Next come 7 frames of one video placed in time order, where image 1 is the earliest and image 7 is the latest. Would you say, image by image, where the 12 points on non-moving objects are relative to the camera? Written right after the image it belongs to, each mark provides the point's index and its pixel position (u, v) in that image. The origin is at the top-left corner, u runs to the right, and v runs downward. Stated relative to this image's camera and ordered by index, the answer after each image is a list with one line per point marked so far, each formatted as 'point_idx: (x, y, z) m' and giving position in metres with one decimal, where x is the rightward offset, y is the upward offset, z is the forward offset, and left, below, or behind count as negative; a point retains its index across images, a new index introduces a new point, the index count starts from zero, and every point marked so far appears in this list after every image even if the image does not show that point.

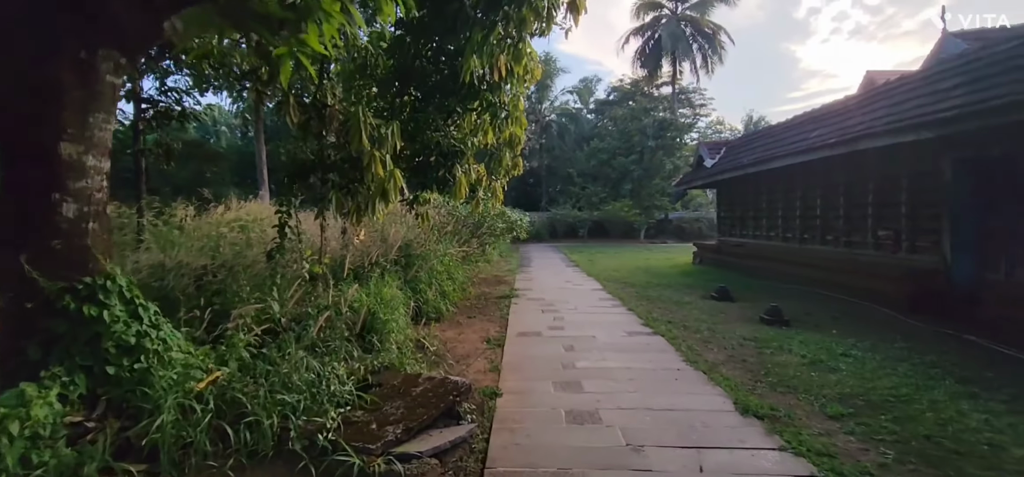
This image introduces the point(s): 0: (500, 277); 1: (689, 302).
0: (-0.3, -0.8, +10.4) m
1: (+2.5, -0.9, +7.5) m
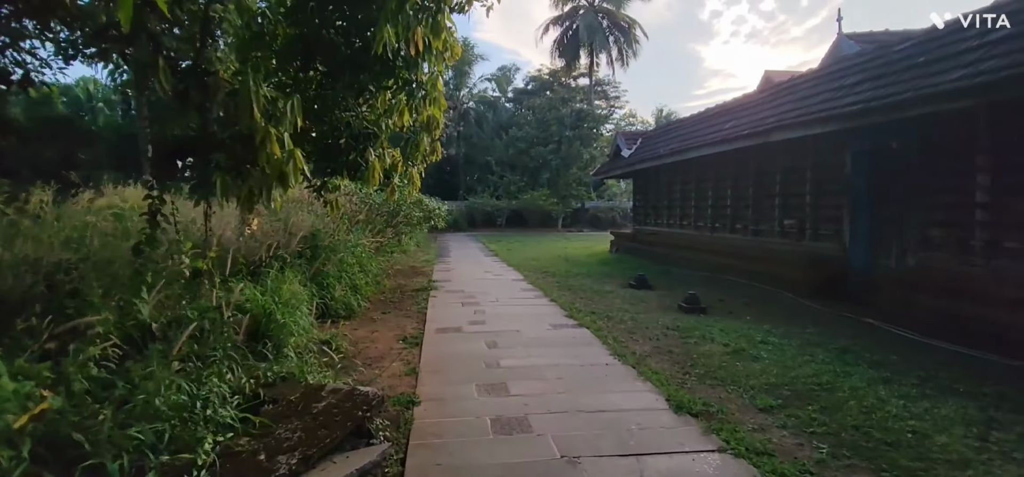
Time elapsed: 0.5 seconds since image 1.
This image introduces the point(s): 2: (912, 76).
0: (-1.8, -0.6, +9.9) m
1: (+1.4, -0.7, +7.5) m
2: (+4.0, +1.6, +5.2) m
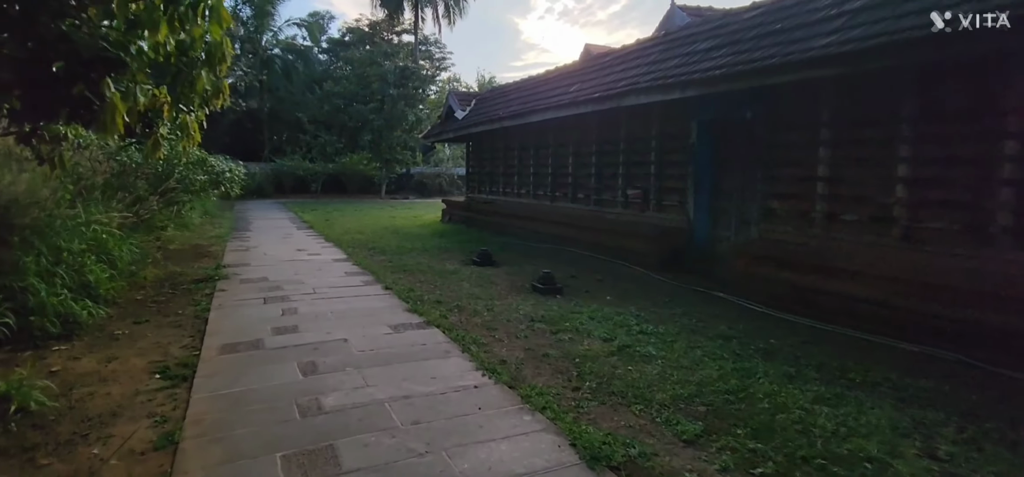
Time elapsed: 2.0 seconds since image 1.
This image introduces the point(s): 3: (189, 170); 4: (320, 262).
0: (-4.5, -0.1, +7.7) m
1: (-0.7, -0.4, +6.4) m
2: (+2.5, +1.9, +5.0) m
3: (-4.5, +1.0, +7.3) m
4: (-2.5, -0.3, +6.8) m
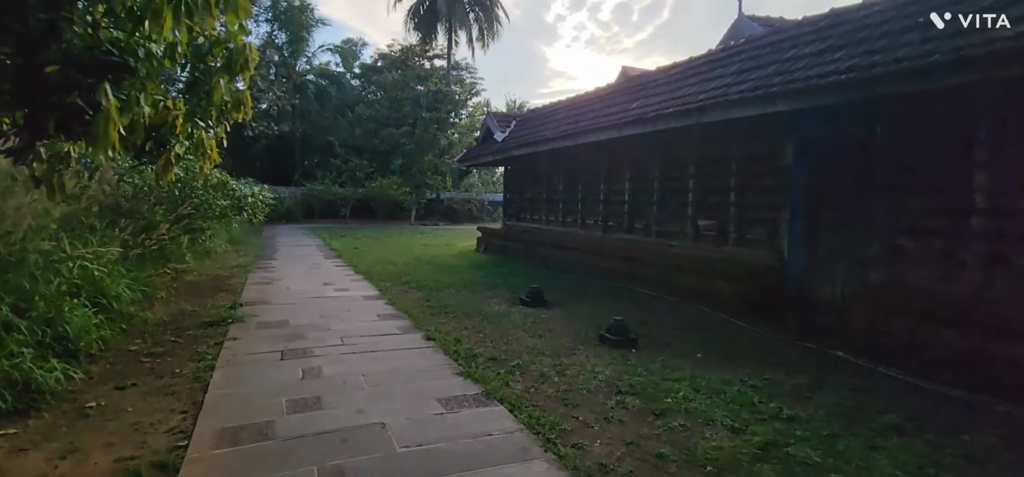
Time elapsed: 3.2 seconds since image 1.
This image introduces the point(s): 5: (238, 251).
0: (-3.9, -0.5, +6.9) m
1: (-0.1, -0.8, +5.5) m
2: (+3.0, +1.5, +4.0) m
3: (-3.8, +0.6, +6.6) m
4: (-1.8, -0.7, +5.9) m
5: (-5.0, -0.2, +9.6) m
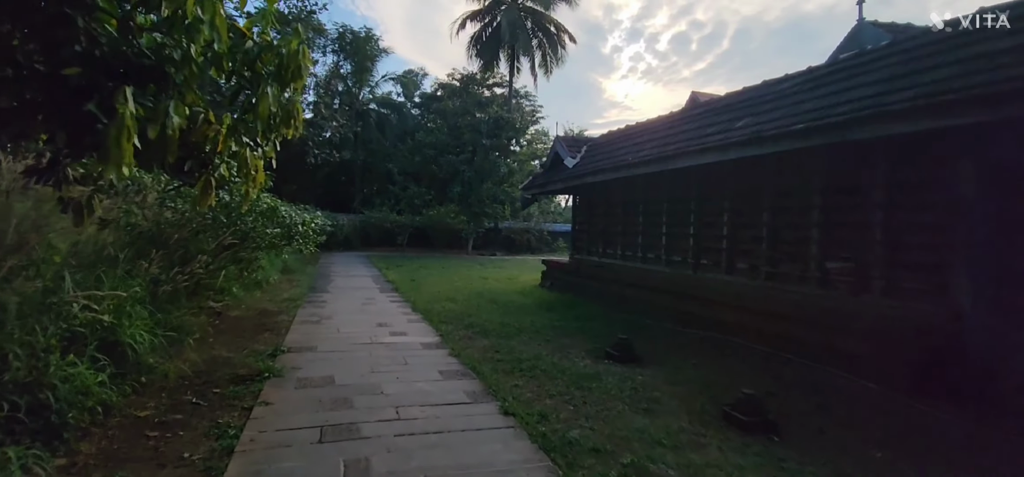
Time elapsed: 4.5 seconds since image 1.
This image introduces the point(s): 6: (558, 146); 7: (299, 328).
0: (-2.9, -0.9, +6.2) m
1: (+0.7, -1.1, +4.5) m
2: (+3.7, +1.2, +2.8) m
3: (-2.9, +0.2, +6.0) m
4: (-1.0, -1.0, +5.1) m
5: (-3.8, -0.7, +9.1) m
6: (+1.0, +1.9, +11.1) m
7: (-2.3, -1.0, +5.8) m
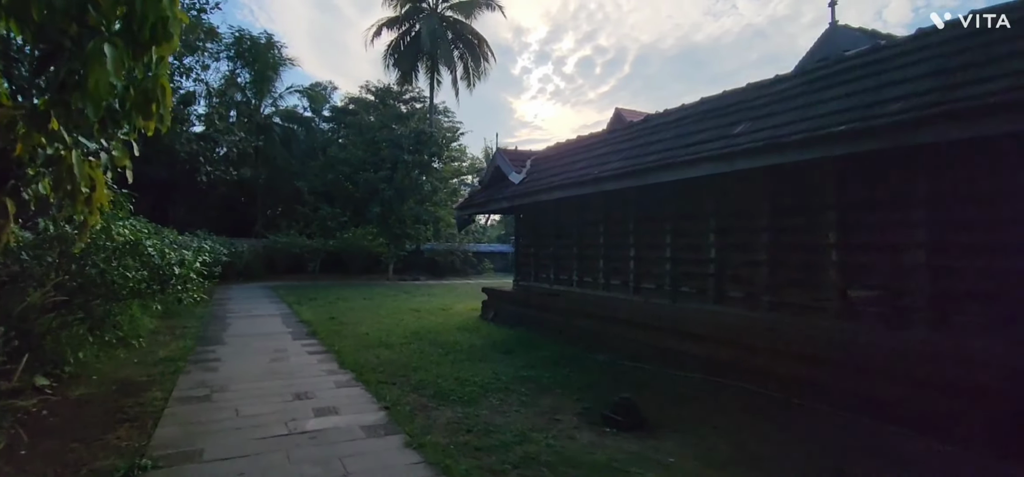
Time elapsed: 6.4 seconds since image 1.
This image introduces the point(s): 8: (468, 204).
0: (-3.2, -1.3, +4.4) m
1: (+0.6, -1.4, +3.2) m
2: (+3.8, +1.1, +2.2) m
3: (-3.2, -0.2, +4.2) m
4: (-1.2, -1.3, +3.6) m
5: (-4.5, -1.2, +7.1) m
6: (-0.3, +1.5, +9.9) m
7: (-2.6, -1.3, +4.1) m
8: (-0.8, +0.6, +10.0) m
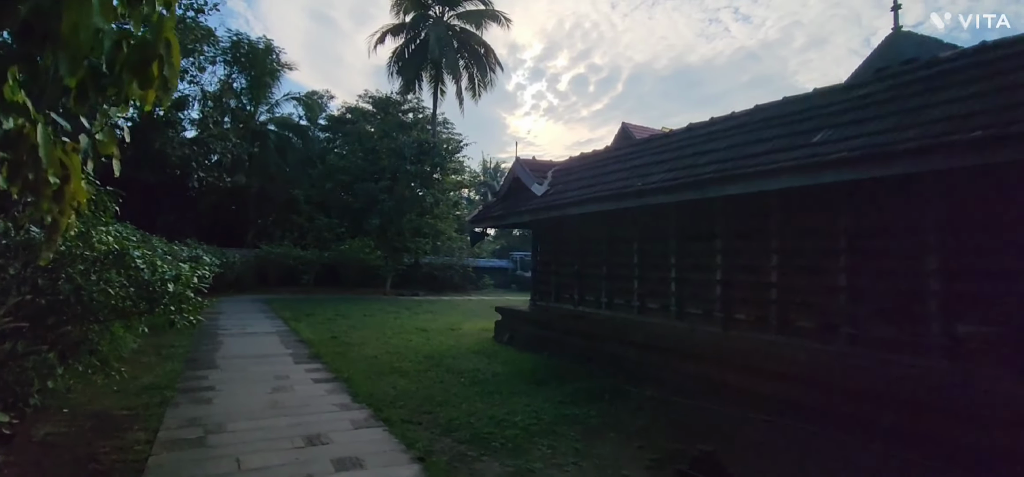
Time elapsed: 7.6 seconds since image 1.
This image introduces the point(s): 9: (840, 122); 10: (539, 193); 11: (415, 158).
0: (-2.9, -1.4, +3.6) m
1: (+1.0, -1.5, +2.5) m
2: (+4.3, +0.9, +1.6) m
3: (-2.8, -0.2, +3.5) m
4: (-0.8, -1.4, +2.8) m
5: (-4.2, -1.3, +6.3) m
6: (+0.1, +1.2, +9.3) m
7: (-2.2, -1.4, +3.3) m
8: (-0.5, +0.4, +9.3) m
9: (+2.9, +1.0, +4.7) m
10: (+0.4, +0.7, +8.4) m
11: (-3.6, +3.0, +19.6) m
